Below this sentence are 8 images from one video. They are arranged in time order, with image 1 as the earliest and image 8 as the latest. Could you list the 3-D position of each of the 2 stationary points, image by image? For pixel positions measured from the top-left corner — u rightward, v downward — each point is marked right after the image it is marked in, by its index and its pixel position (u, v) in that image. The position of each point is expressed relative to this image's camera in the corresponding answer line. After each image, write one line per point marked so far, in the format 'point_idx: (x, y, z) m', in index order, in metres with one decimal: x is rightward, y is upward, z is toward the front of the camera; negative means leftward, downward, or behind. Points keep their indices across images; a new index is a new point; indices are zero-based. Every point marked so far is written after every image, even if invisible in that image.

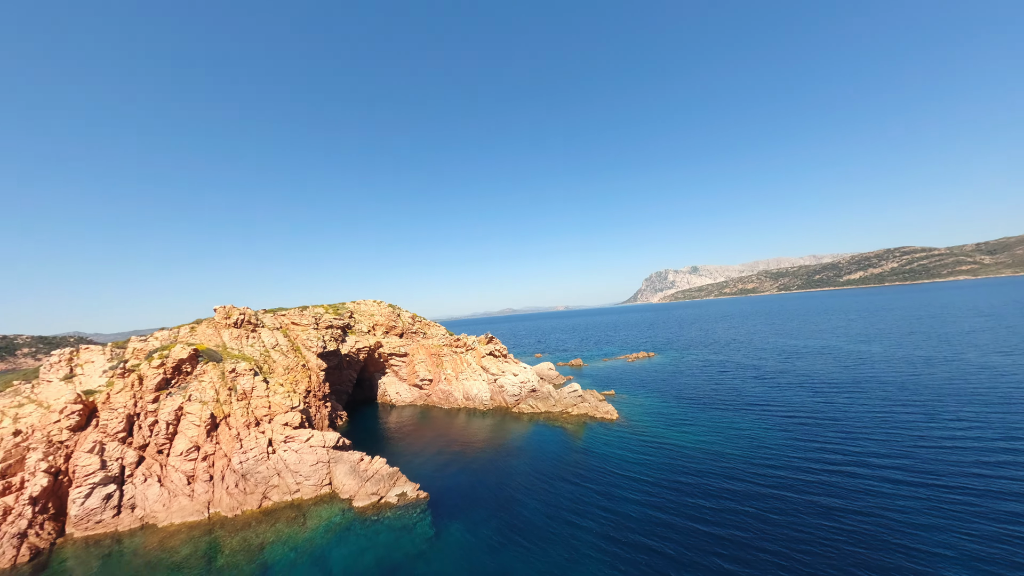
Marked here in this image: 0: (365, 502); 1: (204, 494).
0: (-8.9, -13.0, +19.2) m
1: (-19.0, -12.6, +19.5) m
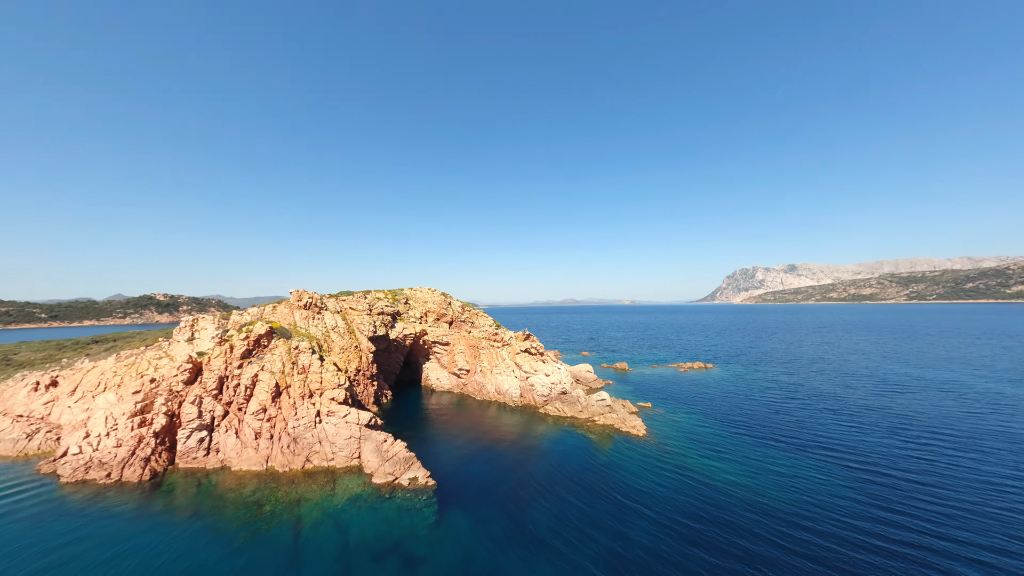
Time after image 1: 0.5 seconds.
0: (-8.7, -13.0, +21.6) m
1: (-18.4, -12.0, +23.8) m
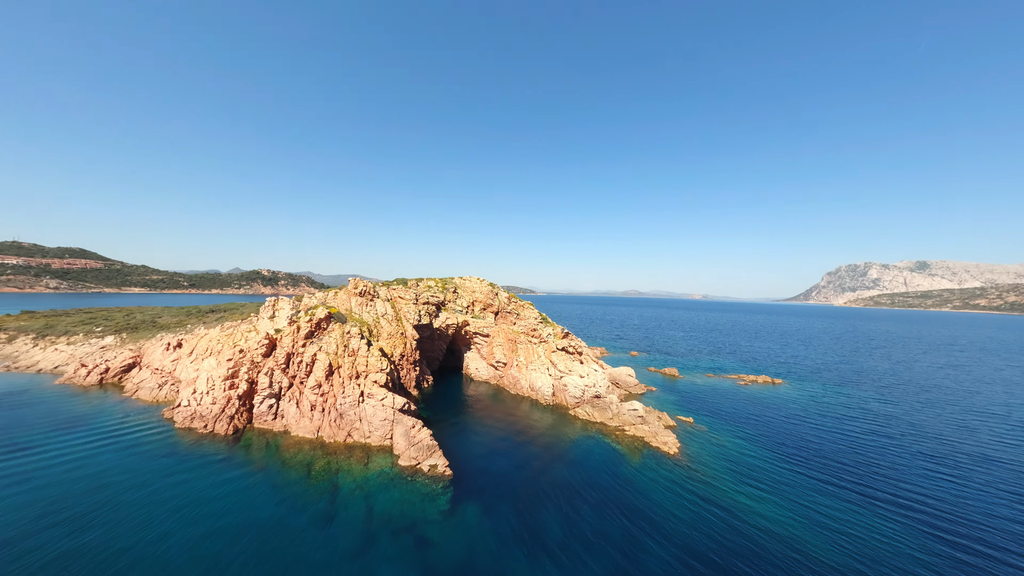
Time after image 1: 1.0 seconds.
0: (-7.6, -12.9, +23.5) m
1: (-16.7, -11.3, +27.4) m
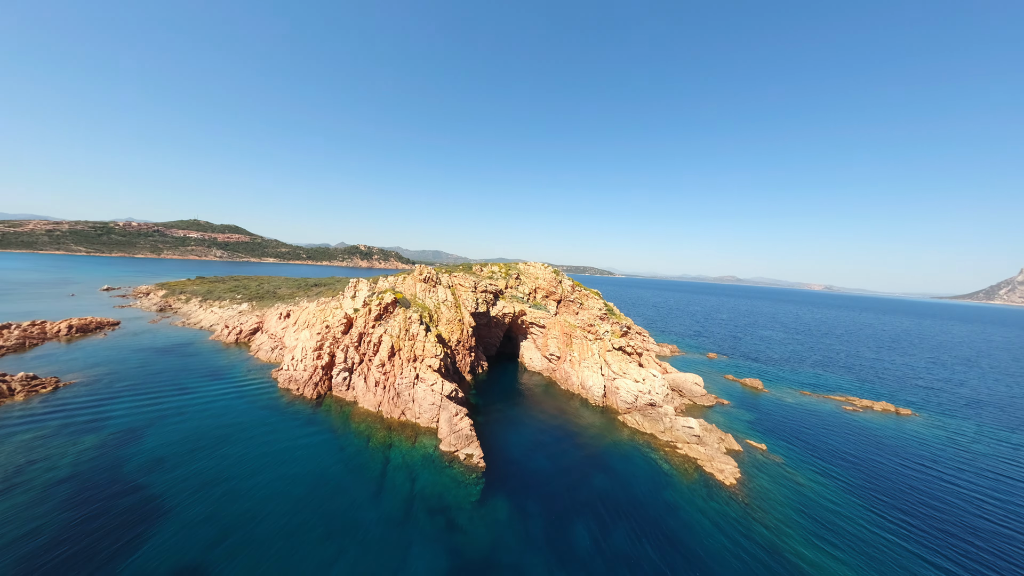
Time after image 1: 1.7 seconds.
0: (-4.9, -12.6, +25.2) m
1: (-12.8, -10.4, +30.9) m
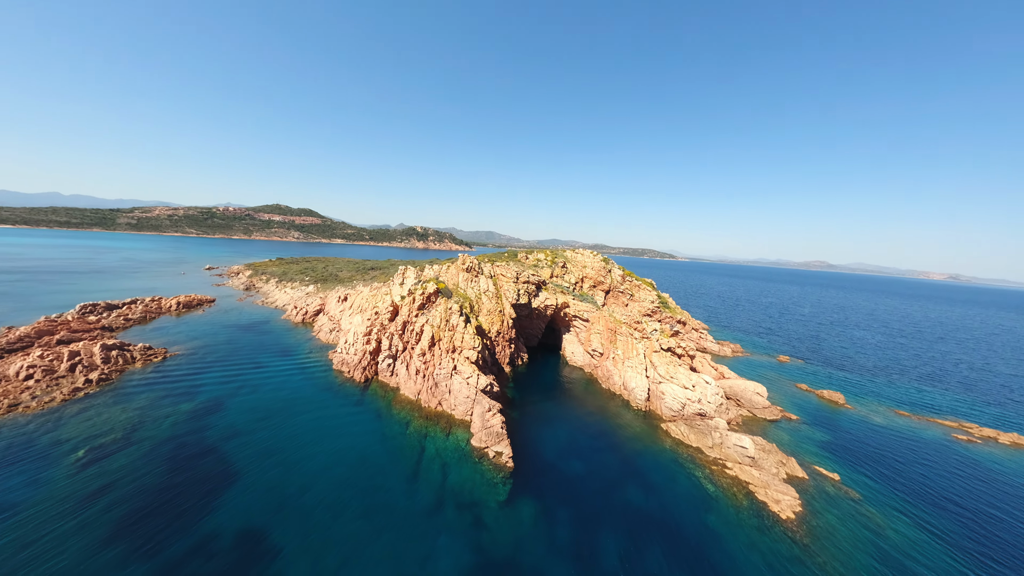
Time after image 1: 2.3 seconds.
0: (-2.4, -12.3, +25.5) m
1: (-9.3, -9.6, +32.2) m
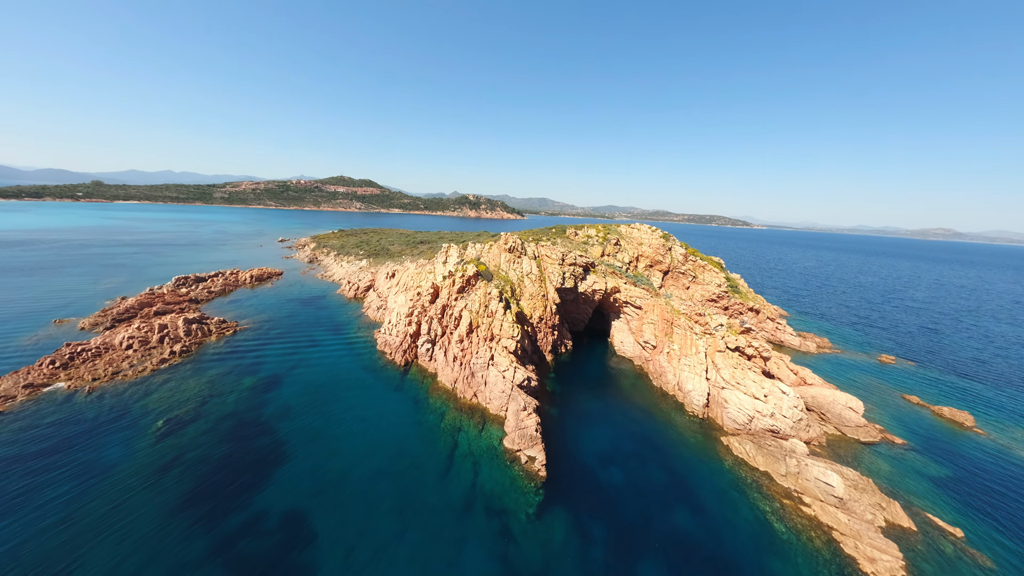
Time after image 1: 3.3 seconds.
0: (+0.2, -11.7, +24.3) m
1: (-5.5, -8.2, +31.7) m
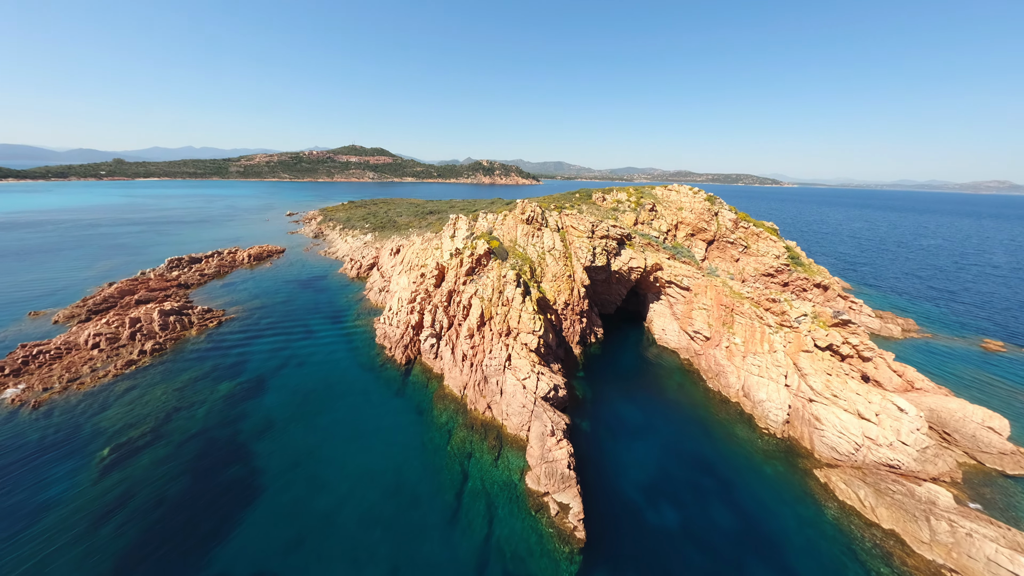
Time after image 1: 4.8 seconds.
0: (+1.7, -11.1, +19.0) m
1: (-3.8, -6.9, +26.3) m
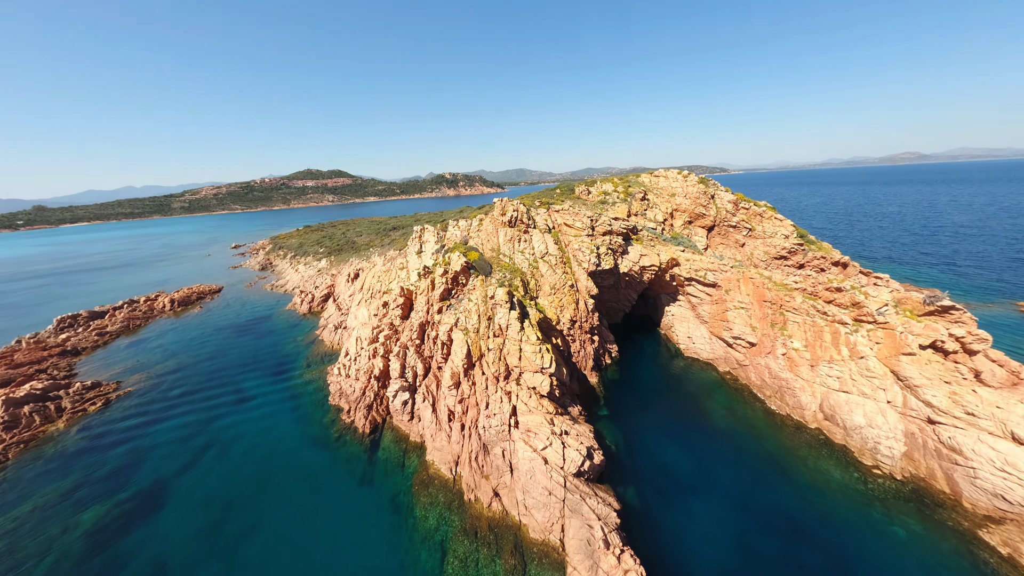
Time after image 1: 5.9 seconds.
0: (+3.1, -12.1, +12.0) m
1: (-3.3, -8.8, +19.0) m
